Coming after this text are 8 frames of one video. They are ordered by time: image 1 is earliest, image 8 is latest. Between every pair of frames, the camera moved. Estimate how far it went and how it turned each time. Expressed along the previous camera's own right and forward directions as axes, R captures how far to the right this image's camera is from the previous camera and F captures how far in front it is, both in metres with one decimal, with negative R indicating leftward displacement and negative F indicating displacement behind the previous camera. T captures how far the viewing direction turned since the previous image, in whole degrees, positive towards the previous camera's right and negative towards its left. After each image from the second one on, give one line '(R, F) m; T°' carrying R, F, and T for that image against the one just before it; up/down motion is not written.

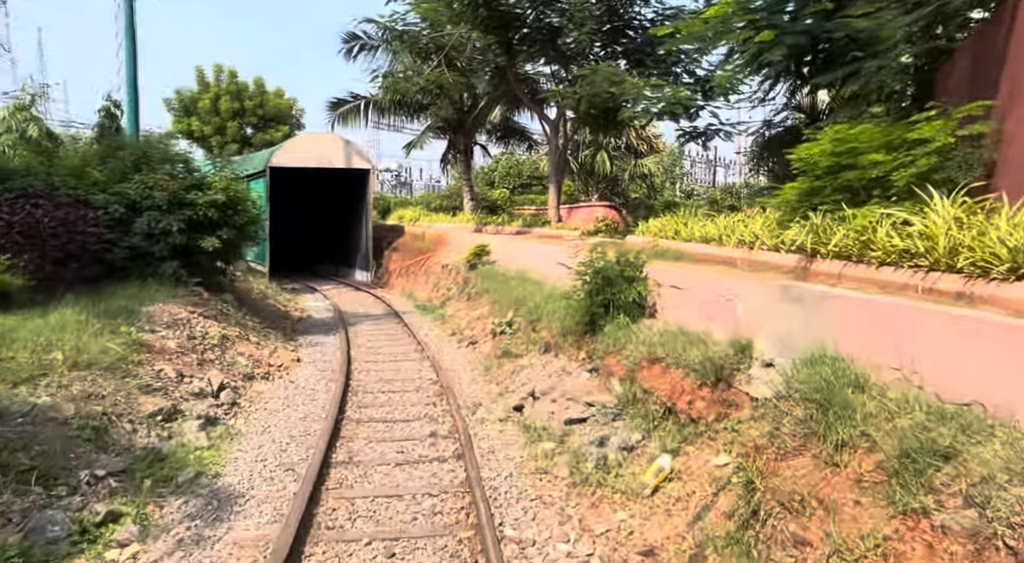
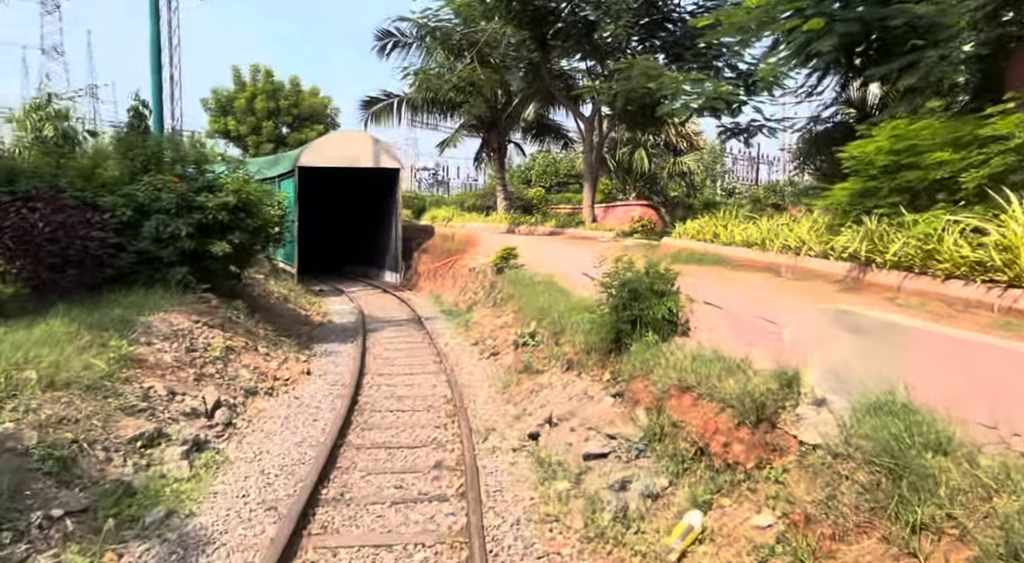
(+0.2, +0.6) m; -3°
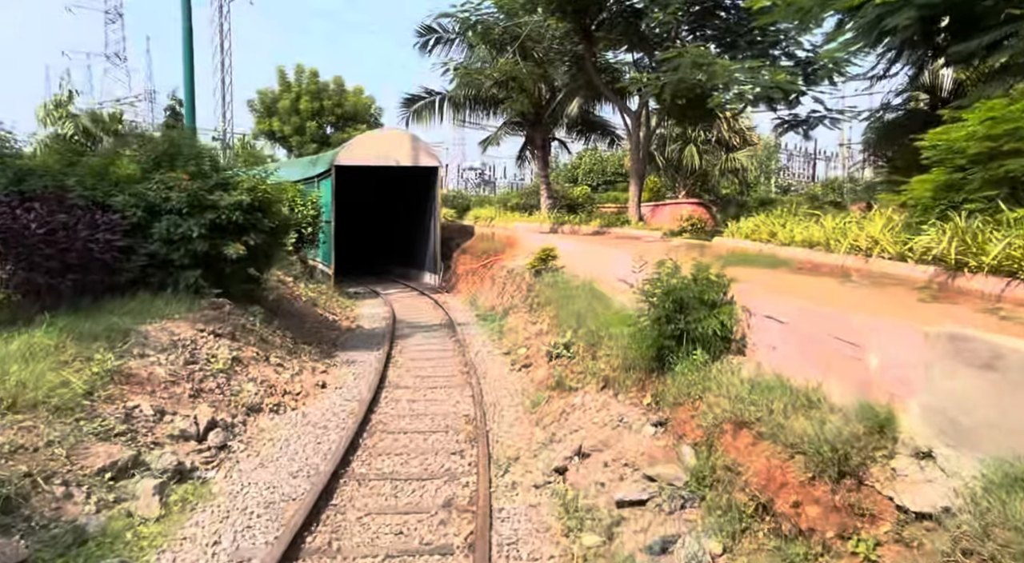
(+0.2, +0.8) m; -4°
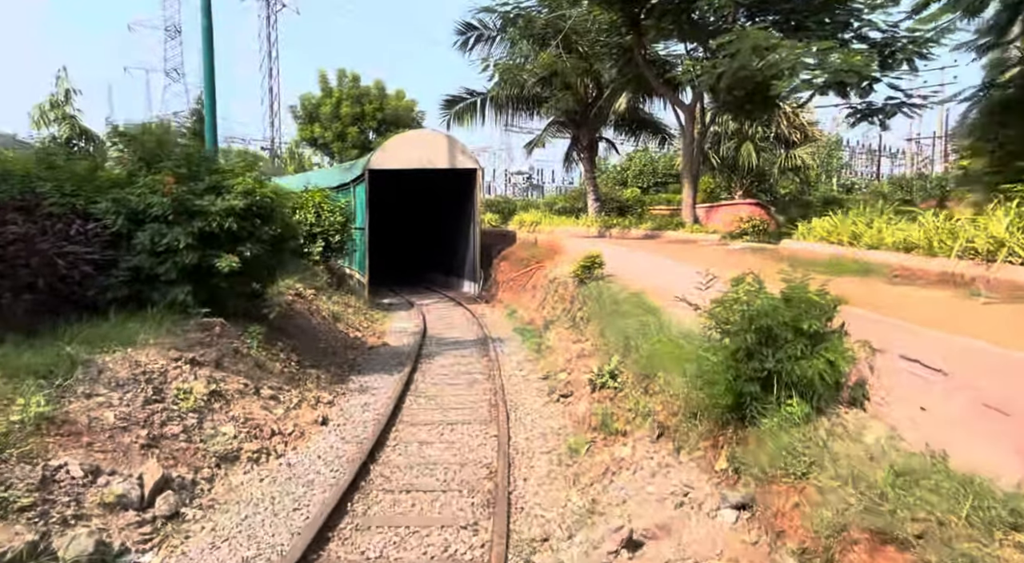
(+0.2, +1.3) m; -4°
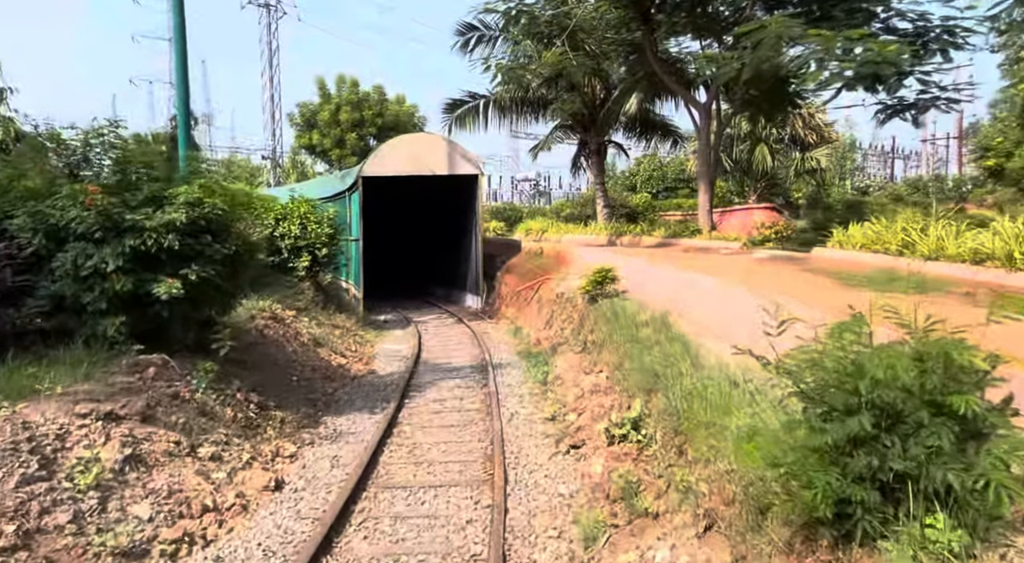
(+0.1, +1.3) m; -1°
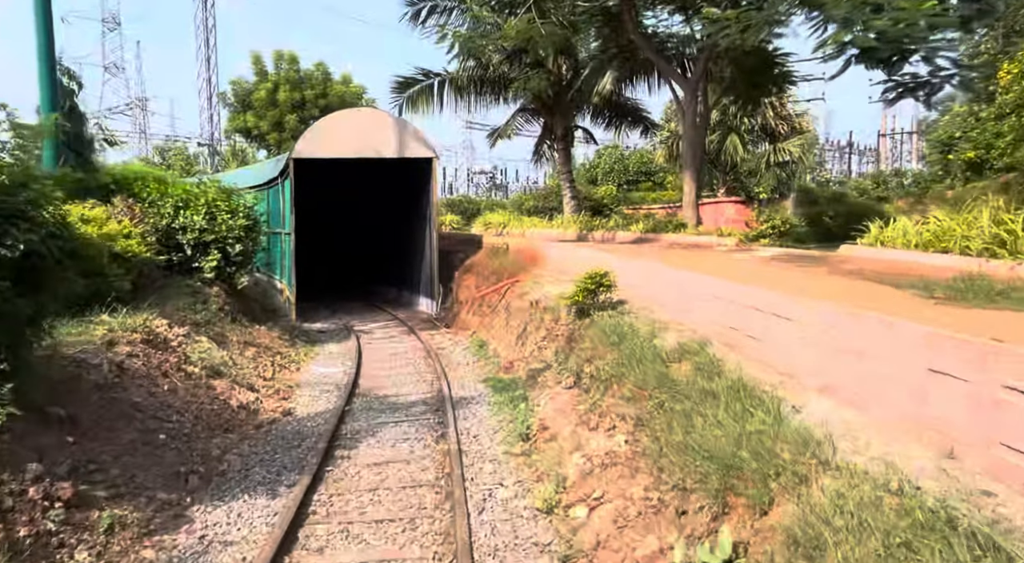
(-0.1, +2.5) m; +4°
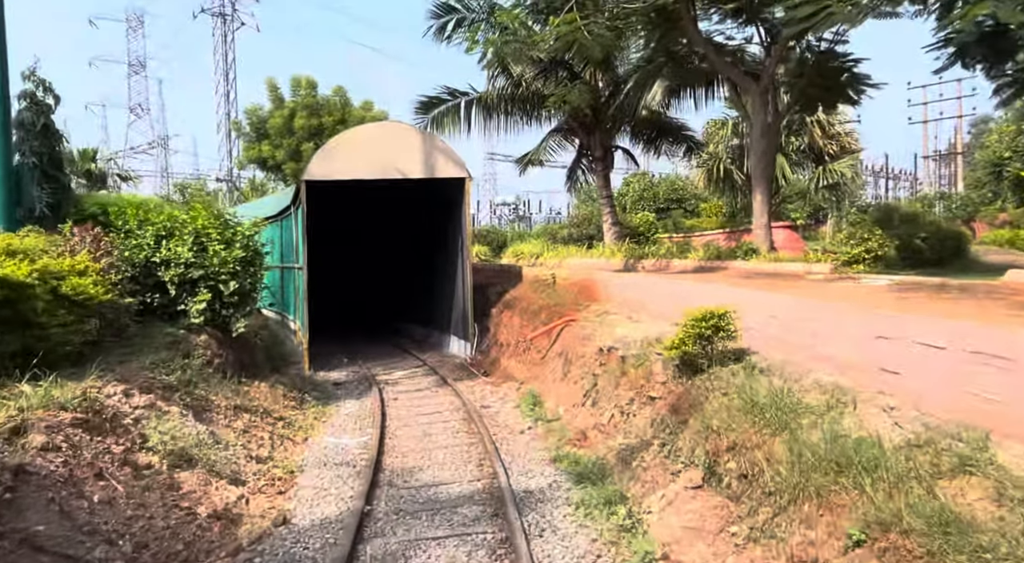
(-0.5, +2.2) m; -2°
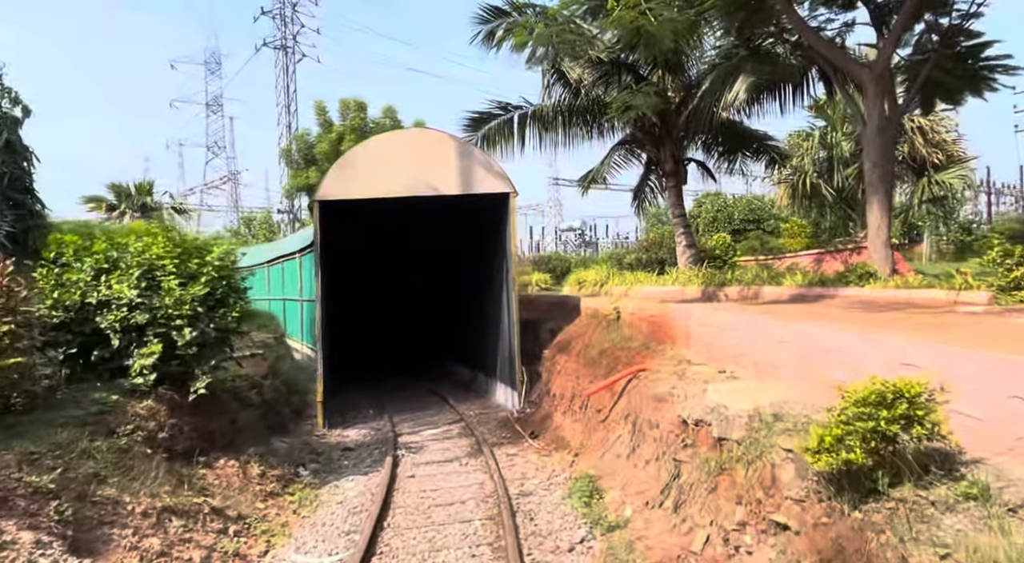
(+0.2, +2.4) m; -6°
